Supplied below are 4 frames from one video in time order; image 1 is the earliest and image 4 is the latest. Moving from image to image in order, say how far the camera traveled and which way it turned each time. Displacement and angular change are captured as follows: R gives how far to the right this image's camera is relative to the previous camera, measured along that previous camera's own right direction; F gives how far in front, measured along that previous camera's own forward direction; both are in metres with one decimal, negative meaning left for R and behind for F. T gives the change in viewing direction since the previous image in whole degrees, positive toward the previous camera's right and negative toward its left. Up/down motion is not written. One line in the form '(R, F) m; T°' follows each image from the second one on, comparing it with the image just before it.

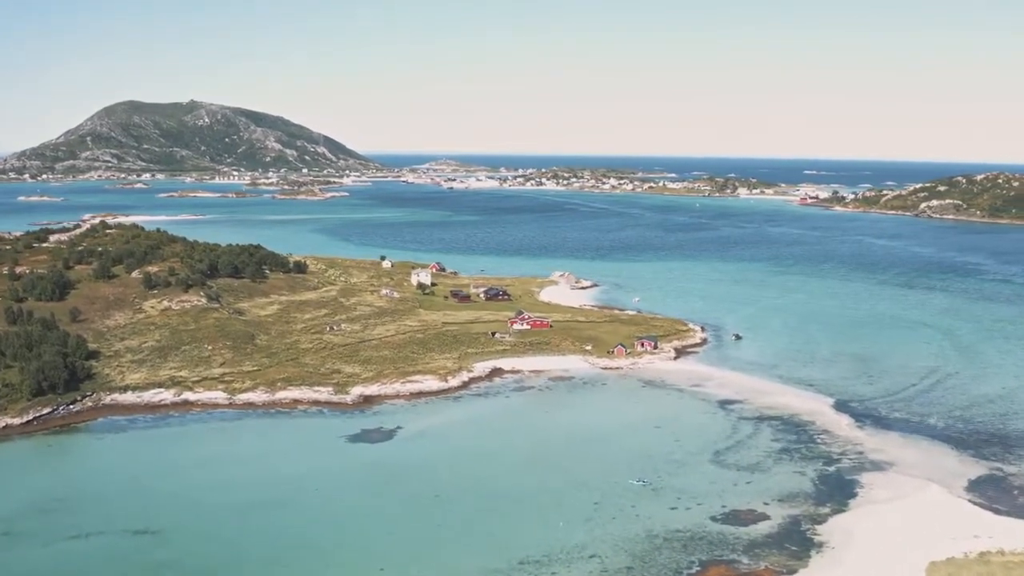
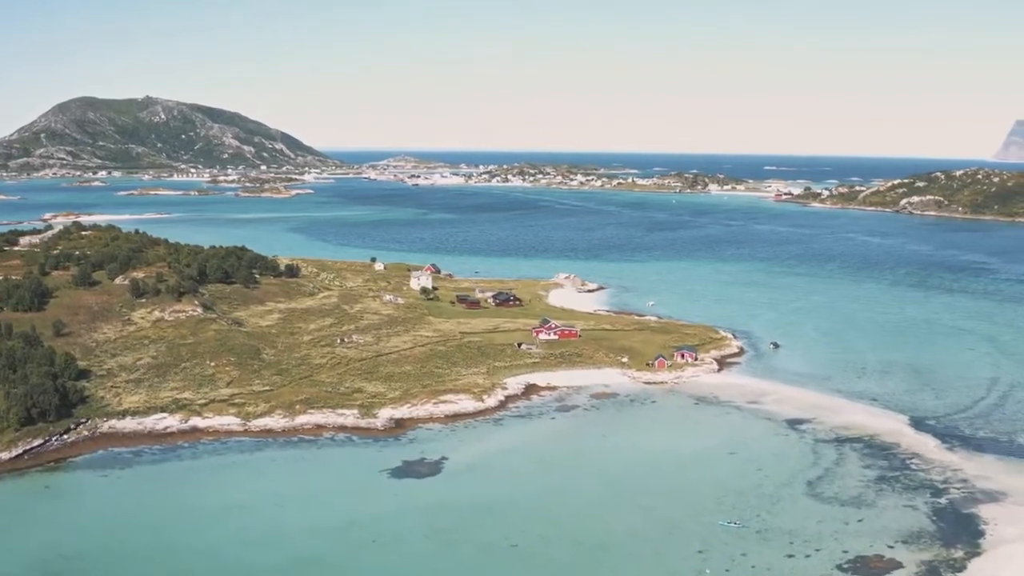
(-3.0, +3.2) m; +2°
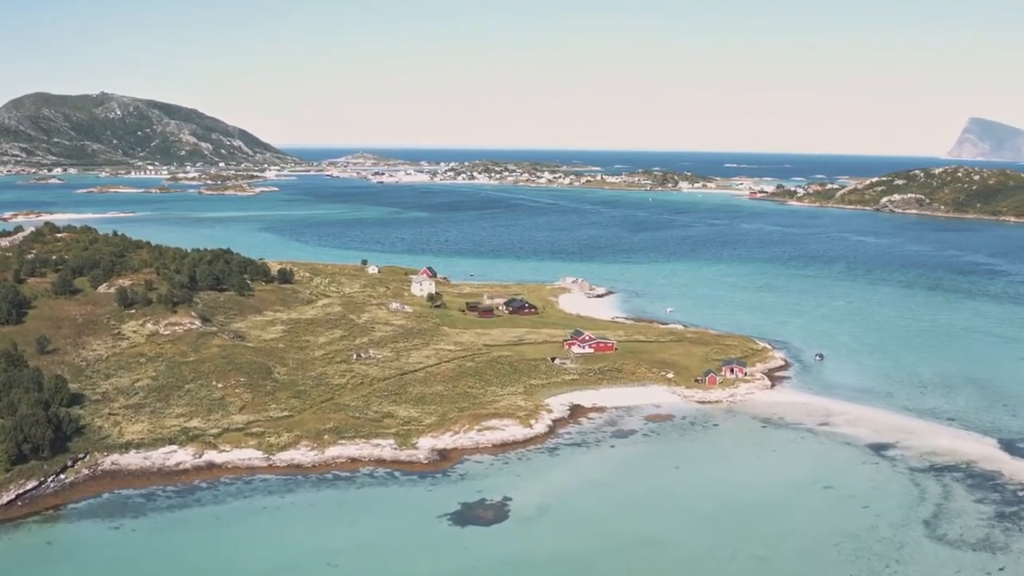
(-3.0, +3.2) m; +2°
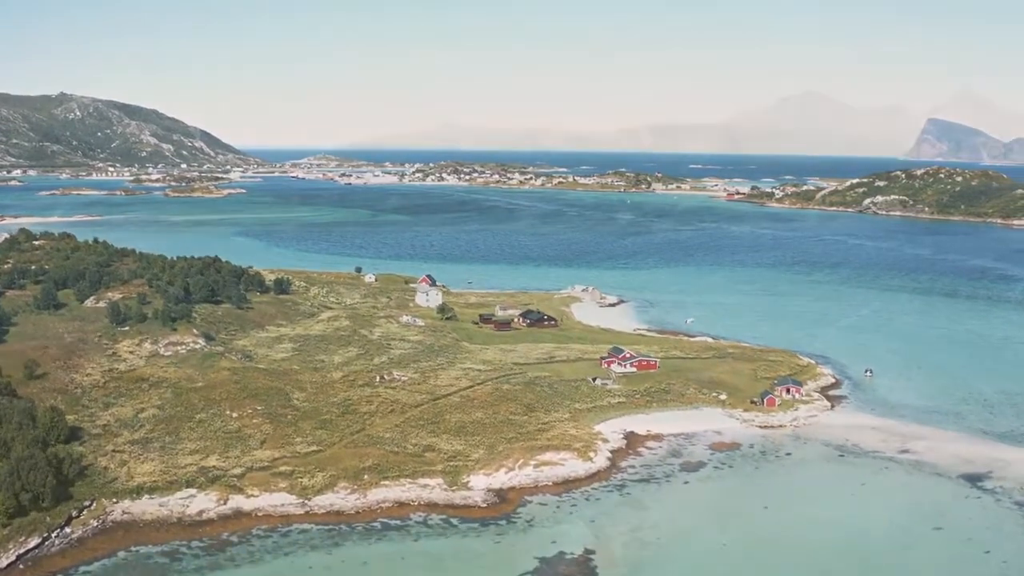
(-2.8, +2.9) m; +2°
